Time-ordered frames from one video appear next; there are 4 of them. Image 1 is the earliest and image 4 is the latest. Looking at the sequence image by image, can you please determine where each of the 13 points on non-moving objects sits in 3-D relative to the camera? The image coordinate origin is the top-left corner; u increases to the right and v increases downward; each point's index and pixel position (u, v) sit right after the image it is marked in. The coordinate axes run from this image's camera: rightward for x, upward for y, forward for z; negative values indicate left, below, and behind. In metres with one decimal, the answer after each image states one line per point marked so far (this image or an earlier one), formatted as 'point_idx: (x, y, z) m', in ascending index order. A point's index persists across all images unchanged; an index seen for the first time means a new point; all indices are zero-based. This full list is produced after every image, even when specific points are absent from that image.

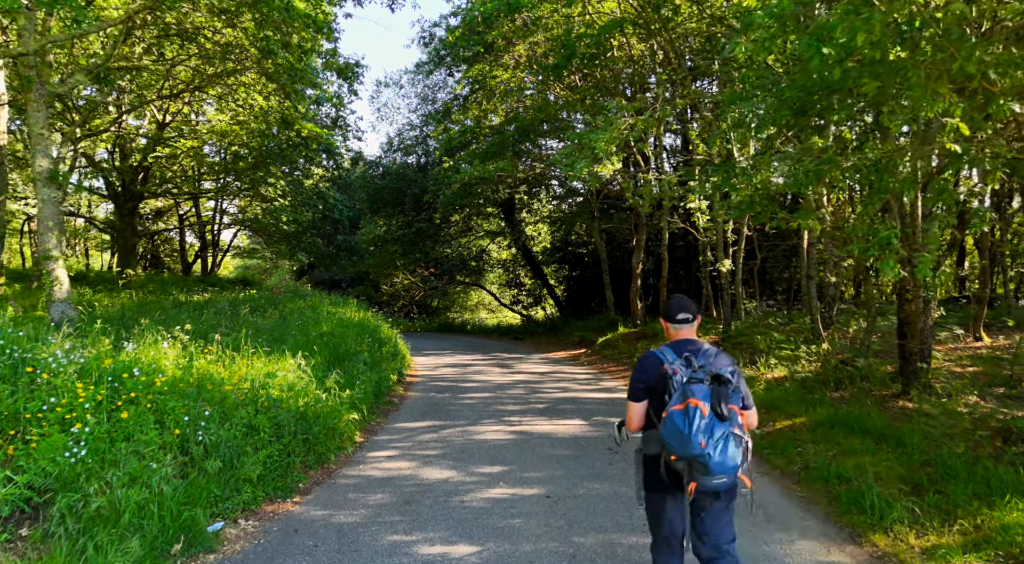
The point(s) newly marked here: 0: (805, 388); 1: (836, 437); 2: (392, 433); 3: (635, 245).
0: (+3.3, -1.2, +8.8) m
1: (+2.8, -1.3, +6.7) m
2: (-1.1, -1.4, +7.4) m
3: (+2.7, +0.8, +17.4) m
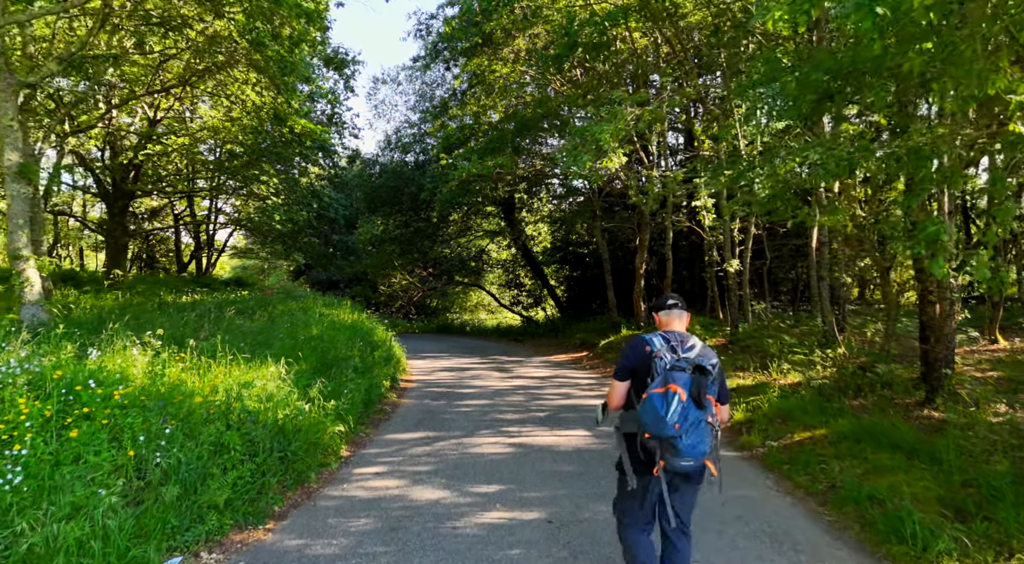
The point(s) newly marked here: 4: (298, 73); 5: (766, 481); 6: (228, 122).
0: (+3.3, -1.2, +8.3) m
1: (+2.7, -1.3, +6.2) m
2: (-1.1, -1.4, +6.8) m
3: (+2.7, +0.8, +16.9) m
4: (-4.0, +3.9, +14.7) m
5: (+1.9, -1.5, +6.0) m
6: (-7.2, +4.1, +20.0) m
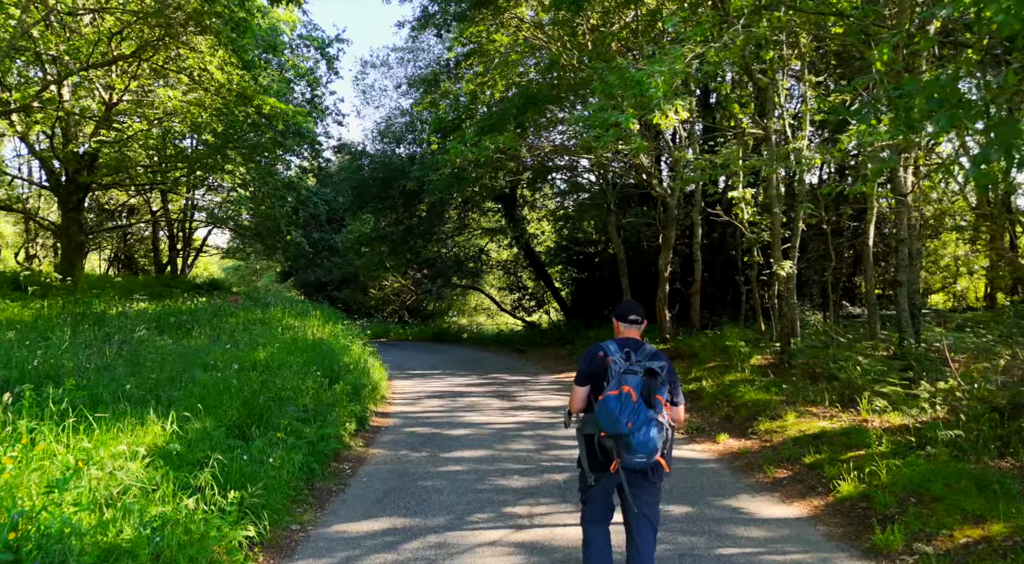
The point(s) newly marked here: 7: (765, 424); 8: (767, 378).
0: (+3.3, -1.3, +5.9) m
1: (+2.8, -1.4, +3.7) m
2: (-1.1, -1.5, +4.4) m
3: (+2.7, +0.7, +14.4) m
4: (-4.0, +3.8, +12.2) m
5: (+2.0, -1.6, +3.5) m
6: (-7.1, +4.0, +17.6) m
7: (+2.5, -1.4, +7.8) m
8: (+3.2, -1.2, +9.8) m
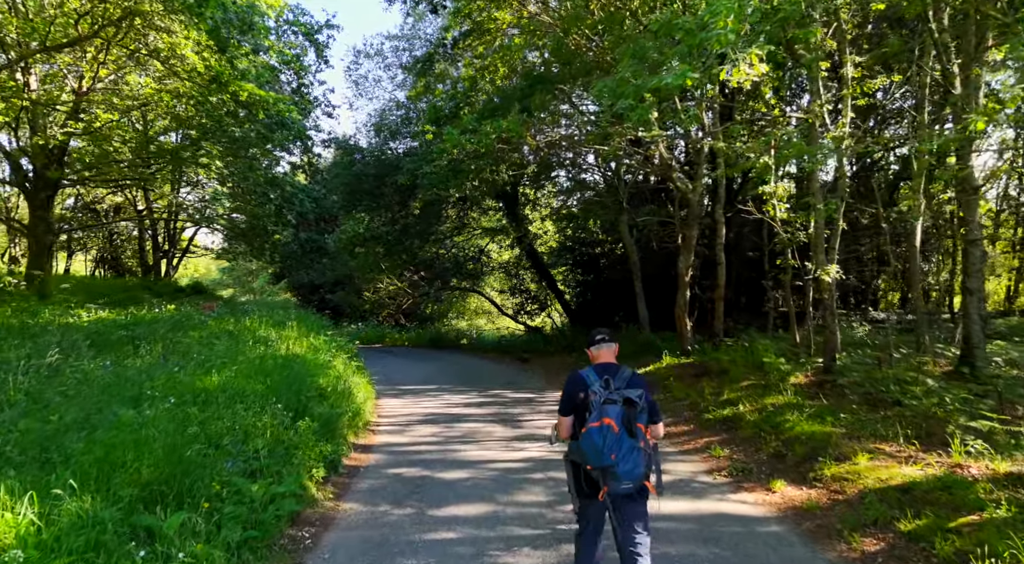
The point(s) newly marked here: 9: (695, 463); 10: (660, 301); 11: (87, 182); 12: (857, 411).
0: (+3.4, -1.4, +4.4) m
1: (+2.8, -1.5, +2.2) m
2: (-1.0, -1.6, +2.9) m
3: (+2.8, +0.6, +12.9) m
4: (-3.9, +3.7, +10.8) m
5: (+2.0, -1.7, +2.1) m
6: (-7.0, +3.9, +16.1) m
7: (+2.5, -1.5, +6.3) m
8: (+3.2, -1.3, +8.4) m
9: (+1.7, -1.7, +7.3) m
10: (+3.5, -0.5, +18.8) m
11: (-10.1, +2.4, +18.9) m
12: (+3.4, -1.3, +7.8) m
